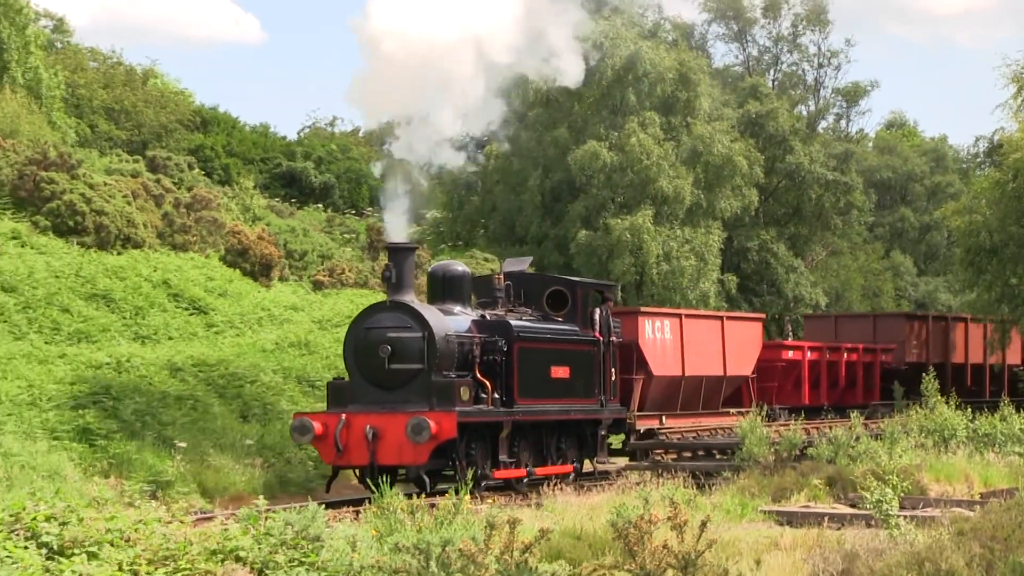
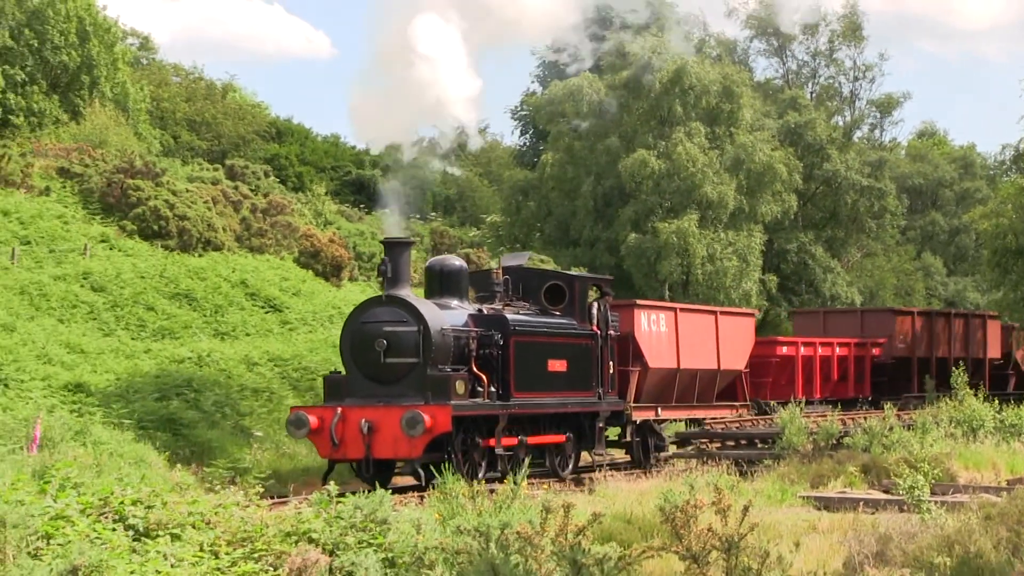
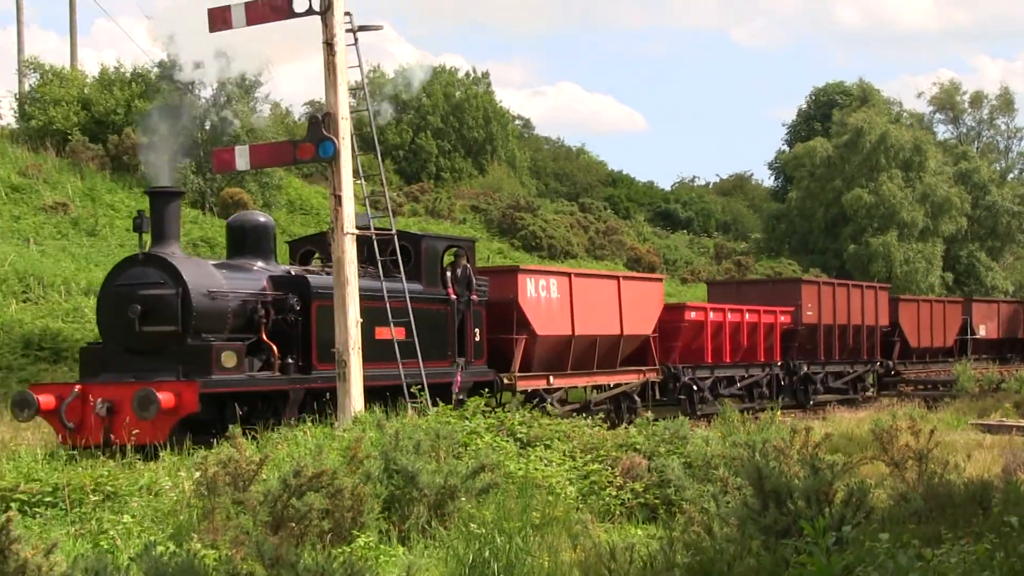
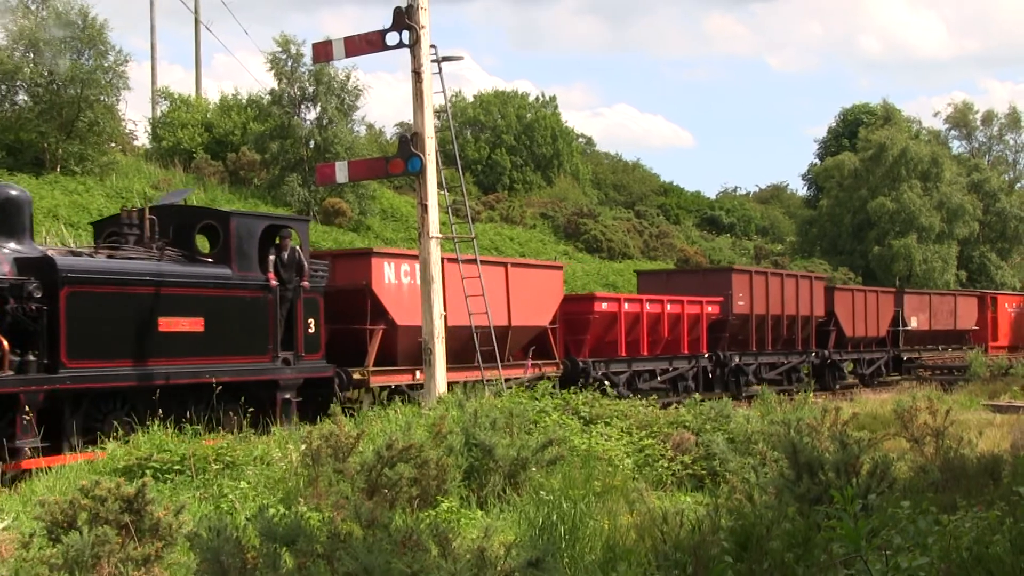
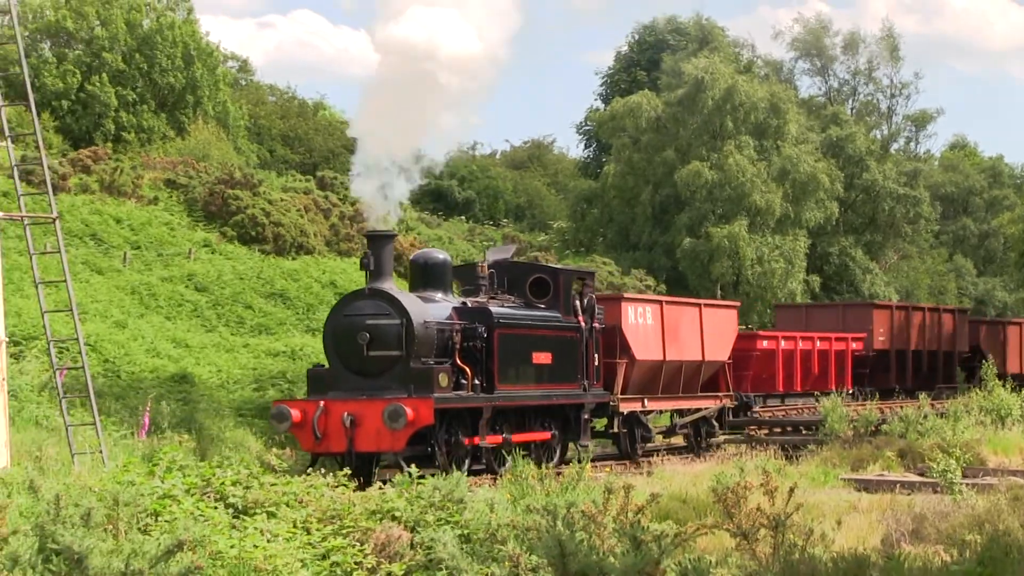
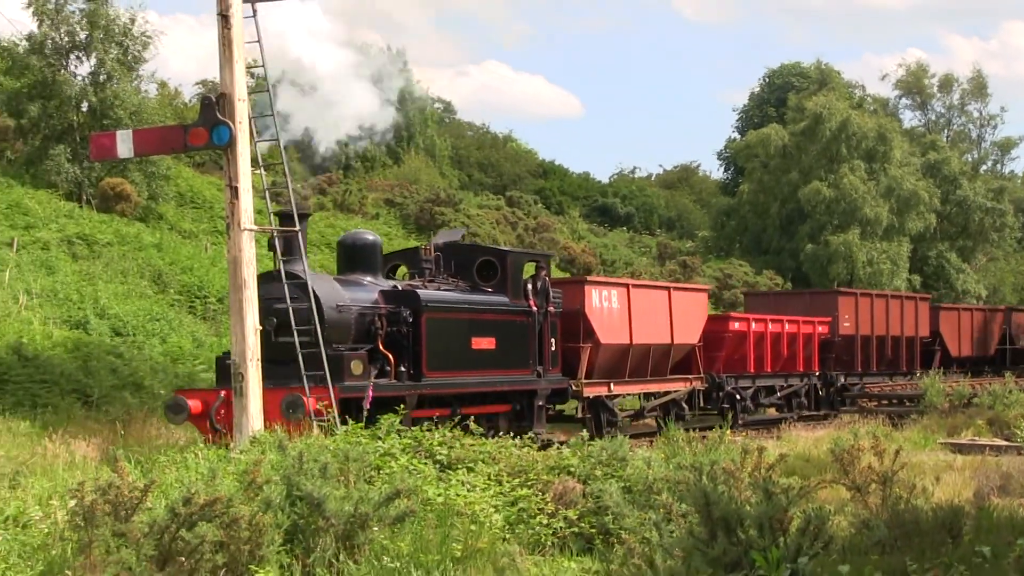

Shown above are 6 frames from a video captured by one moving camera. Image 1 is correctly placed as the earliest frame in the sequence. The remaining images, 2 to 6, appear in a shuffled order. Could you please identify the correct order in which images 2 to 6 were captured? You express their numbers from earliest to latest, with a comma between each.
2, 5, 6, 3, 4
